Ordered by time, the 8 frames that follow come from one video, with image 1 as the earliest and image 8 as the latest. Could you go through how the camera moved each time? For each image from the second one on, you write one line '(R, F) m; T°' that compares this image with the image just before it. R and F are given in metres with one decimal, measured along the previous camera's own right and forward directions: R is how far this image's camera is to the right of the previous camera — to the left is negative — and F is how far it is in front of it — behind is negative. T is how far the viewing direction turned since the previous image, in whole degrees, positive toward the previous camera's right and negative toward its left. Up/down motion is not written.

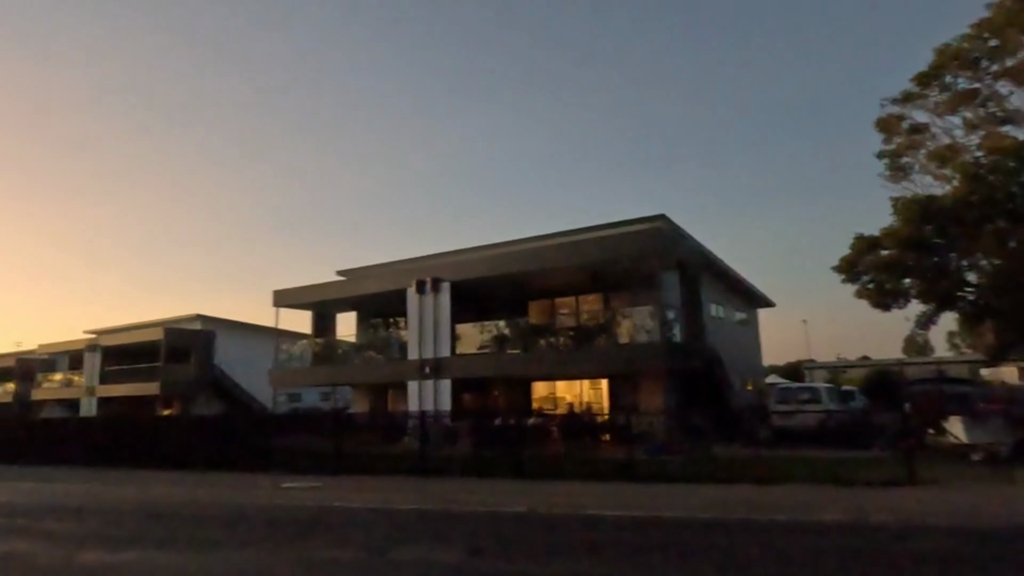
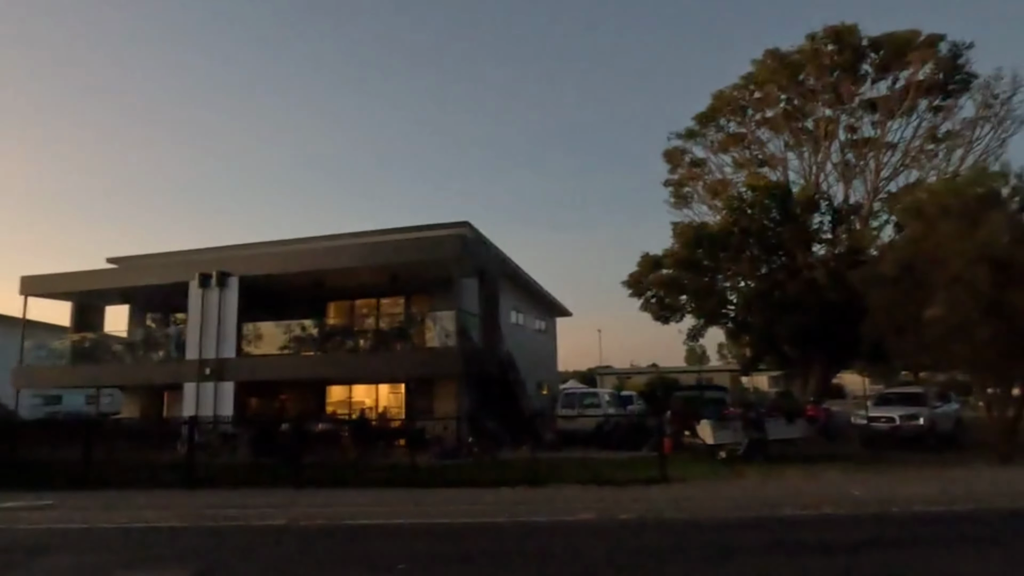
(+0.7, +0.1) m; +16°
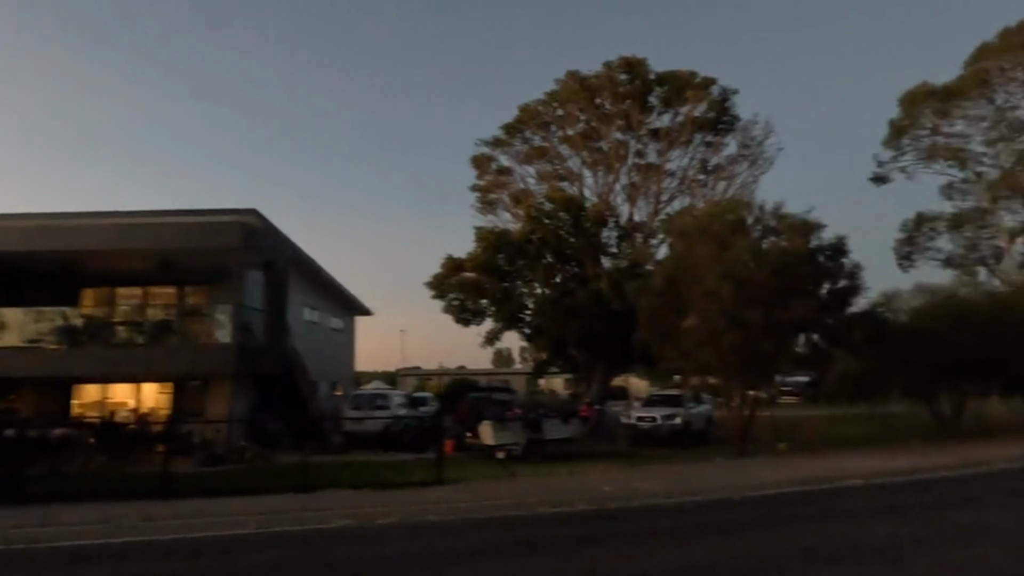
(+0.7, +0.2) m; +16°
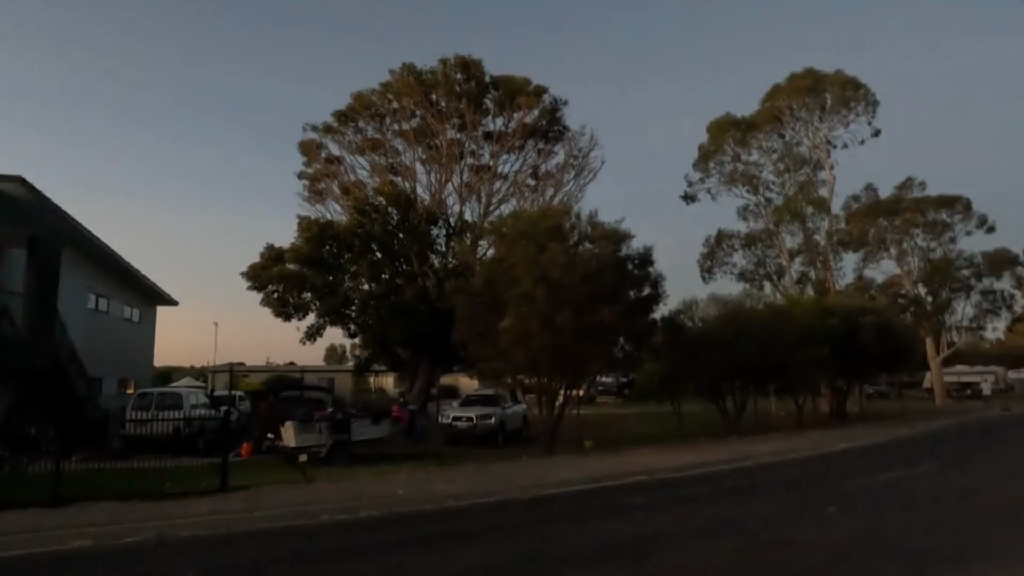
(+0.7, +0.3) m; +14°
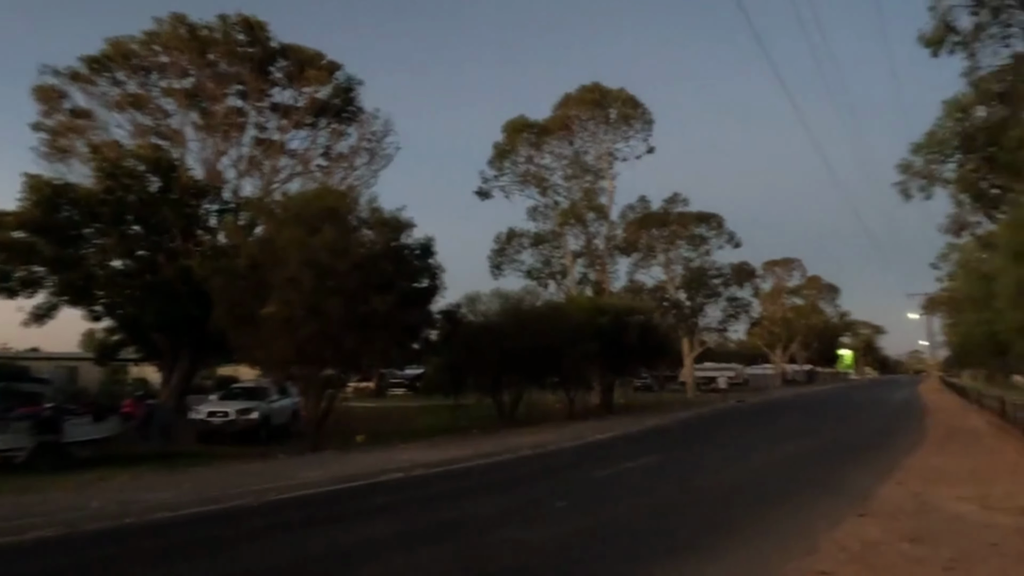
(+1.0, +0.6) m; +17°
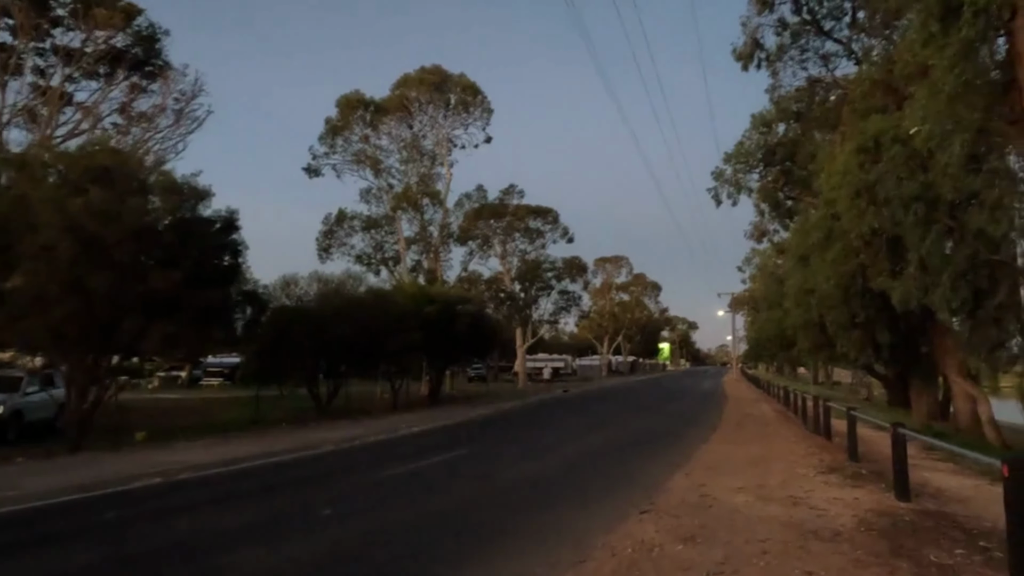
(+0.9, +1.0) m; +14°
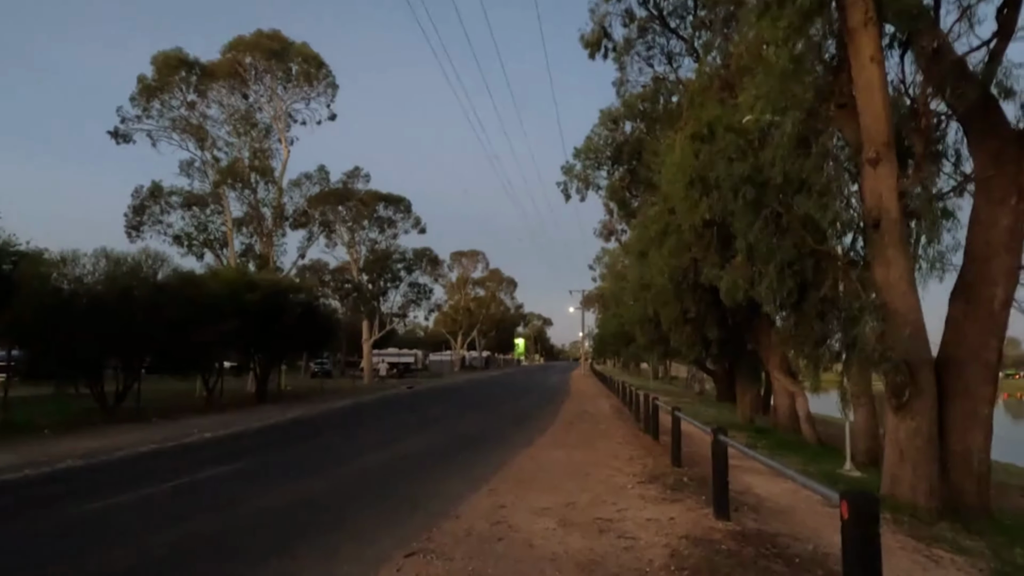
(+1.2, +1.9) m; +12°
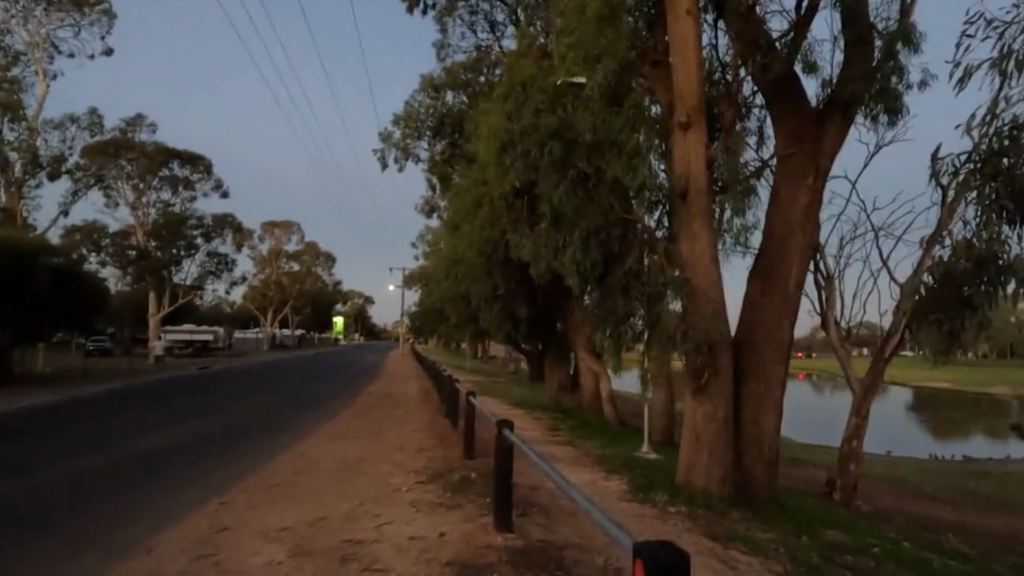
(+0.8, +1.6) m; +15°
